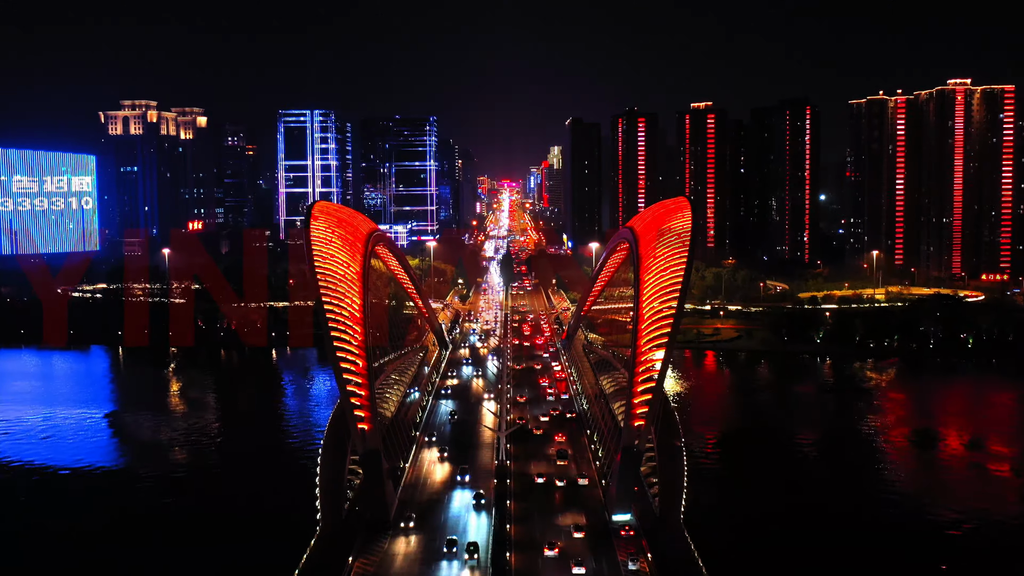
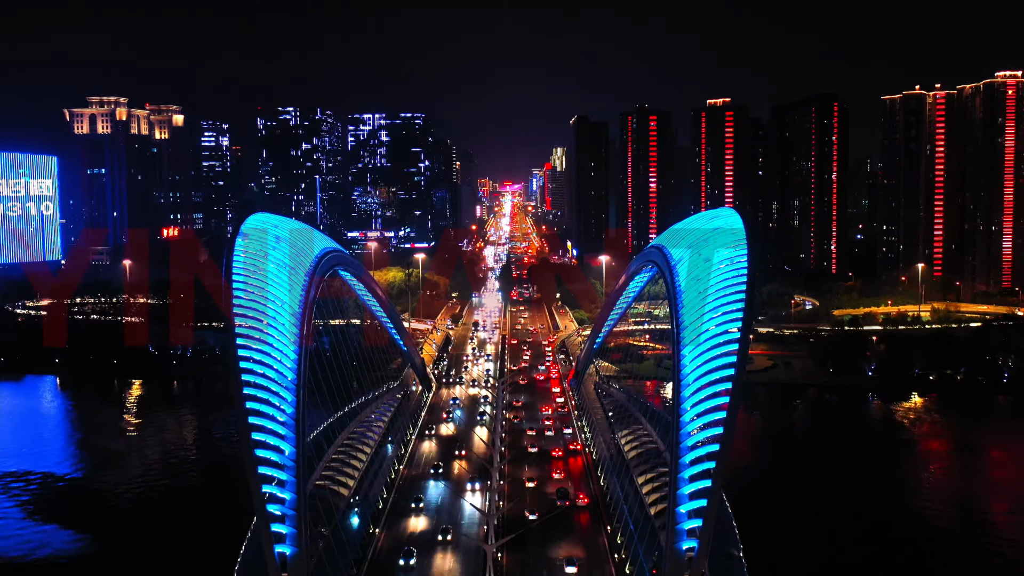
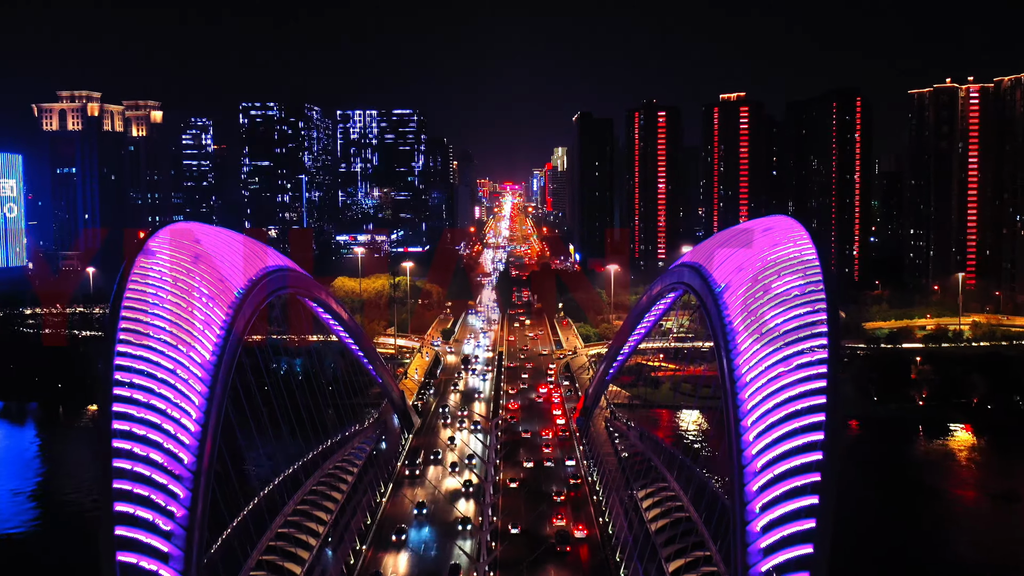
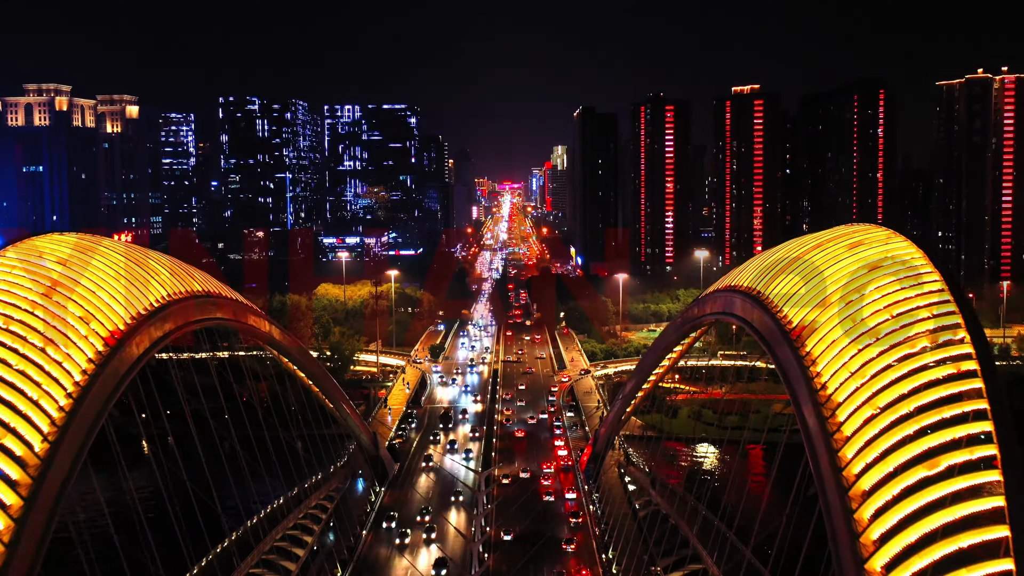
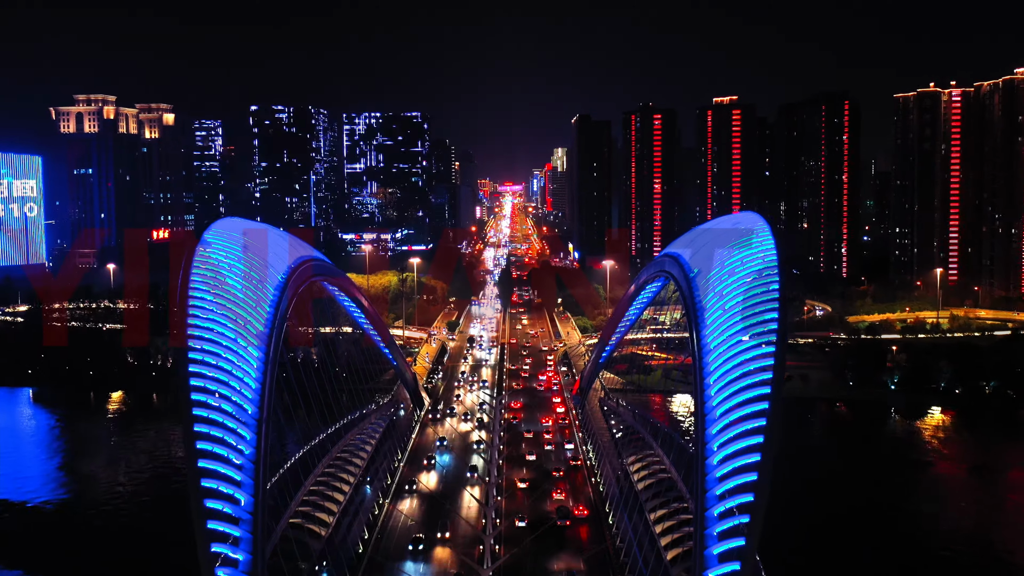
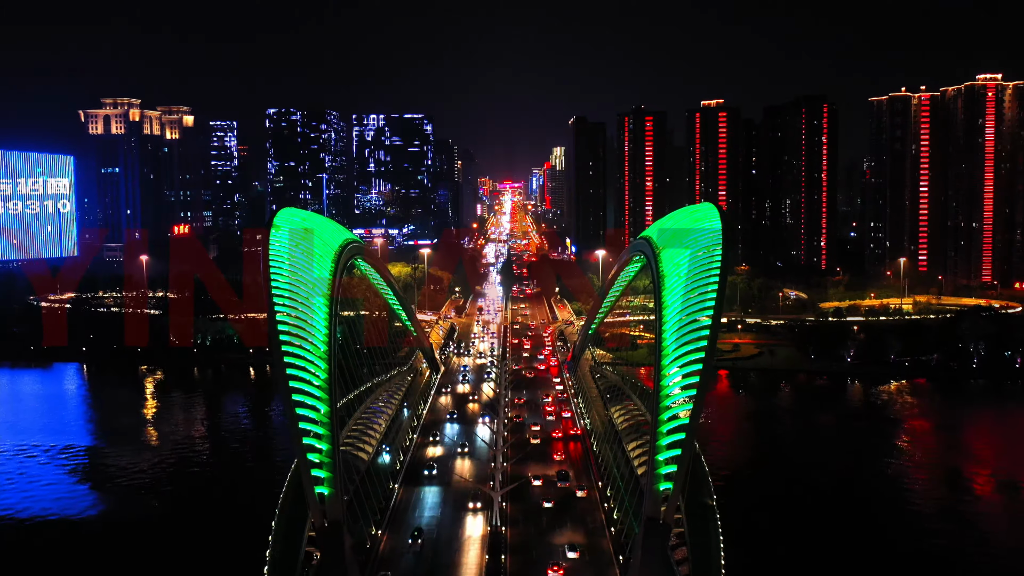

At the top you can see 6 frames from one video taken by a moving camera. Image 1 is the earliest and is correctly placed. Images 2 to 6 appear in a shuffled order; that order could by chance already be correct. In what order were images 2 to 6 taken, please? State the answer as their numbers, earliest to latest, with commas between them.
6, 2, 5, 3, 4
